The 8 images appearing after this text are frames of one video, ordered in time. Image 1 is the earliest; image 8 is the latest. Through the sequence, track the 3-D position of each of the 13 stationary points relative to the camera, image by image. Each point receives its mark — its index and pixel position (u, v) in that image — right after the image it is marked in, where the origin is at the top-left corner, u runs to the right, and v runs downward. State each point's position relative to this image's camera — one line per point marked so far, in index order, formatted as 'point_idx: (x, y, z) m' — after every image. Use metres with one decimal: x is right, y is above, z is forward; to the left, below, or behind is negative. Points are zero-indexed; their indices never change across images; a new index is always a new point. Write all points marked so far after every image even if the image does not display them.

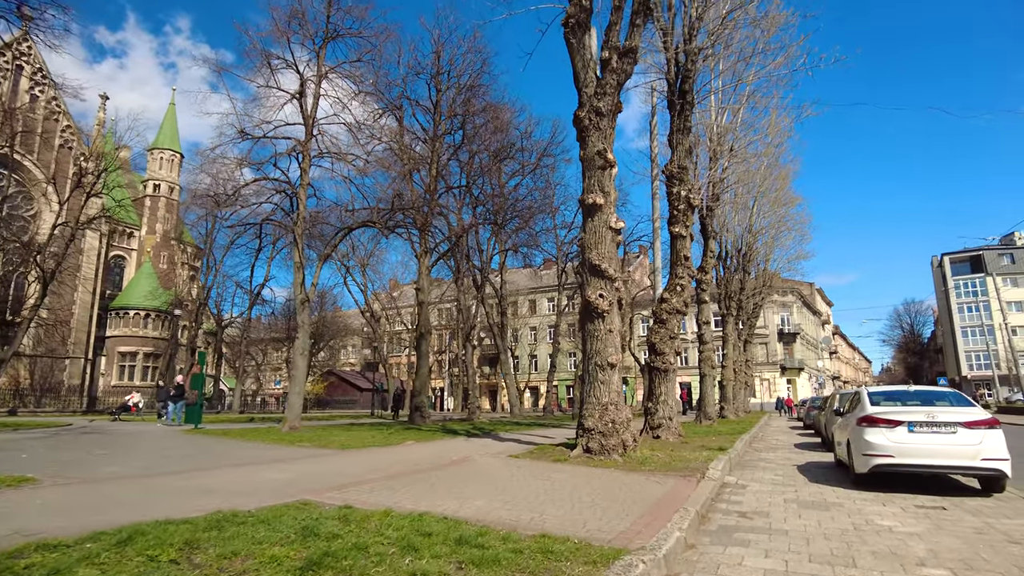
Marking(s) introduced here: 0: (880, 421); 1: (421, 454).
0: (+4.3, -1.6, +7.7) m
1: (-1.3, -2.5, +10.0) m
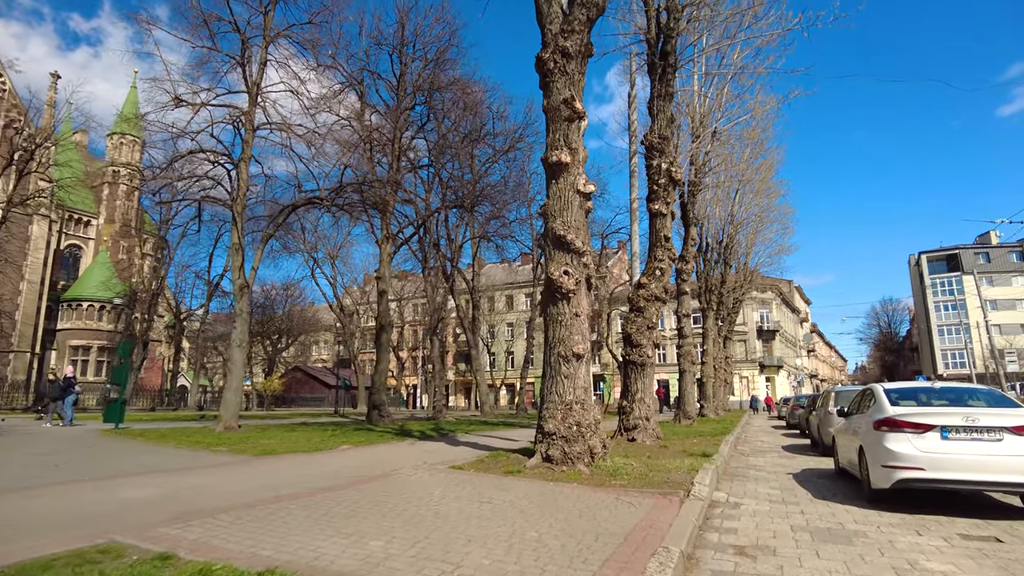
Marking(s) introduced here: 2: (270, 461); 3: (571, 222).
0: (+3.7, -1.3, +6.3) m
1: (-2.0, -2.2, +8.3) m
2: (-3.3, -2.3, +8.8) m
3: (+0.7, +0.8, +7.9) m
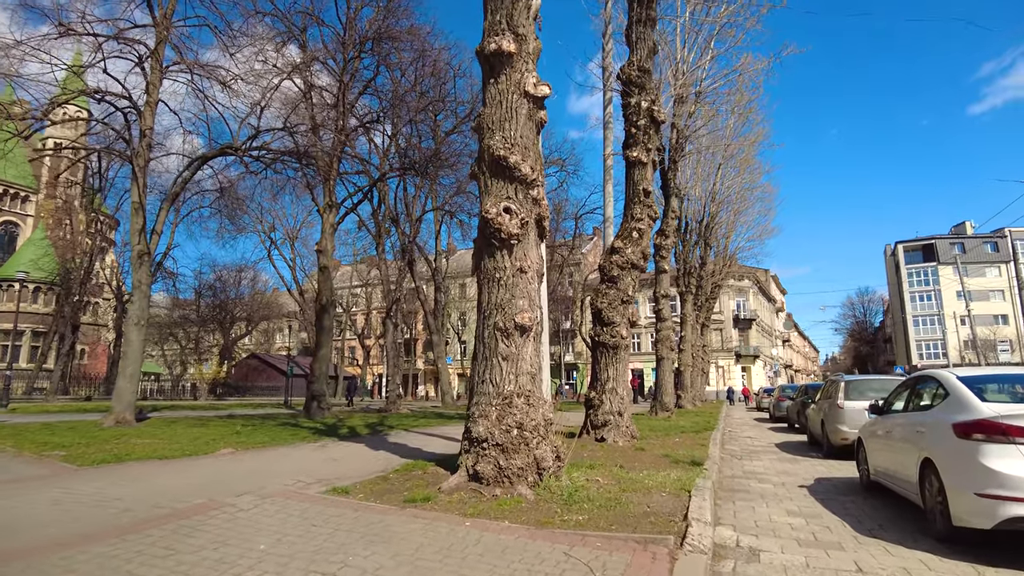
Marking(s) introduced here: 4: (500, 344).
0: (+3.1, -0.9, +4.1) m
1: (-2.7, -1.7, +6.0) m
2: (-4.0, -1.8, +6.3) m
3: (0.0, +1.2, +5.5) m
4: (-0.1, -0.5, +5.3) m
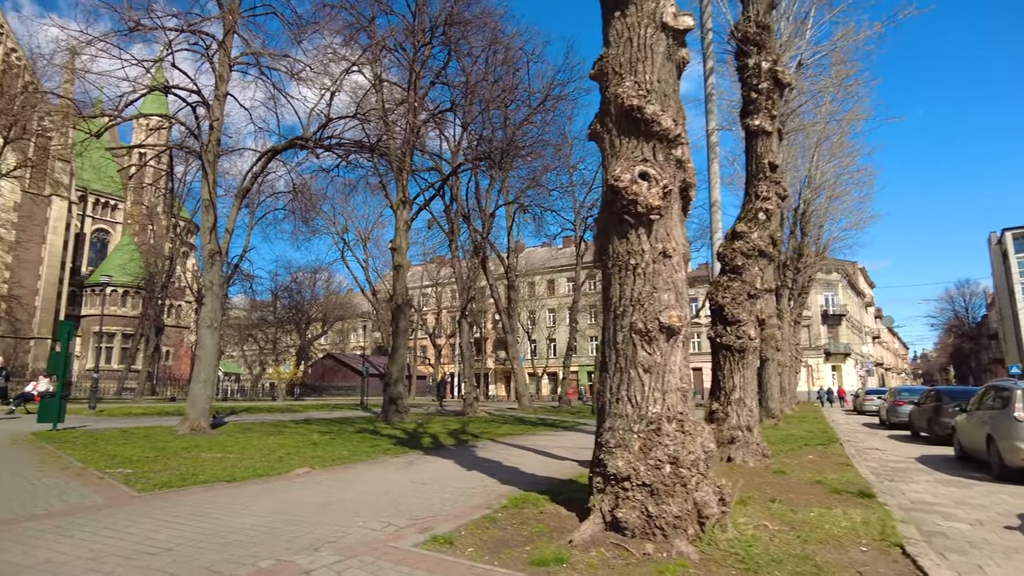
0: (+3.9, -0.8, +2.5) m
1: (-1.7, -1.7, +5.0) m
2: (-3.0, -1.7, +5.5) m
3: (+0.9, +1.3, +4.3) m
4: (+0.8, -0.4, +4.1) m
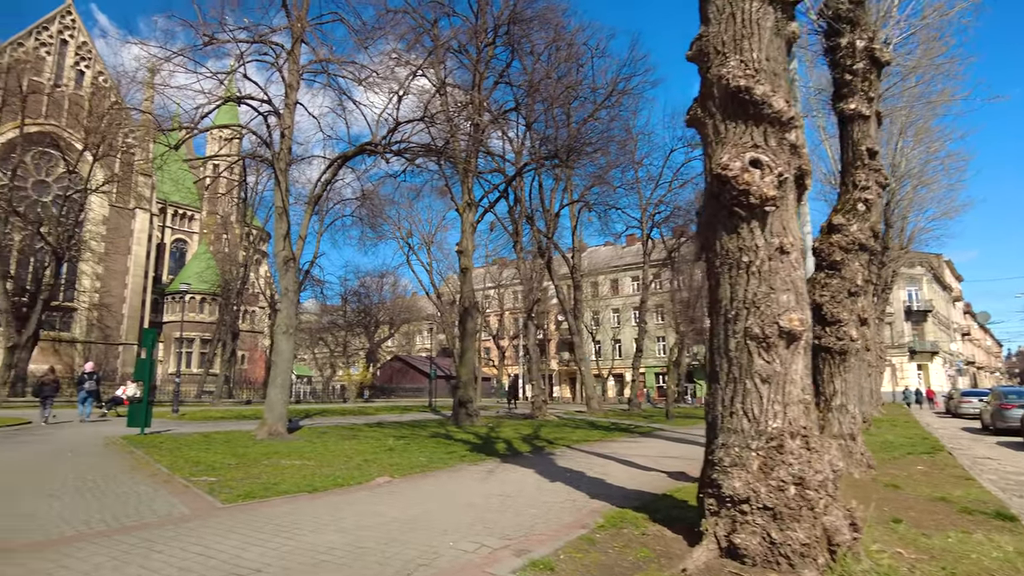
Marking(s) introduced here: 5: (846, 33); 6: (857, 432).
0: (+4.3, -0.7, +1.8) m
1: (-1.1, -1.7, +4.8) m
2: (-2.2, -1.8, +5.4) m
3: (+1.5, +1.3, +3.9) m
4: (+1.4, -0.4, +3.7) m
5: (+4.2, +3.2, +8.1) m
6: (+3.8, -1.6, +7.3) m
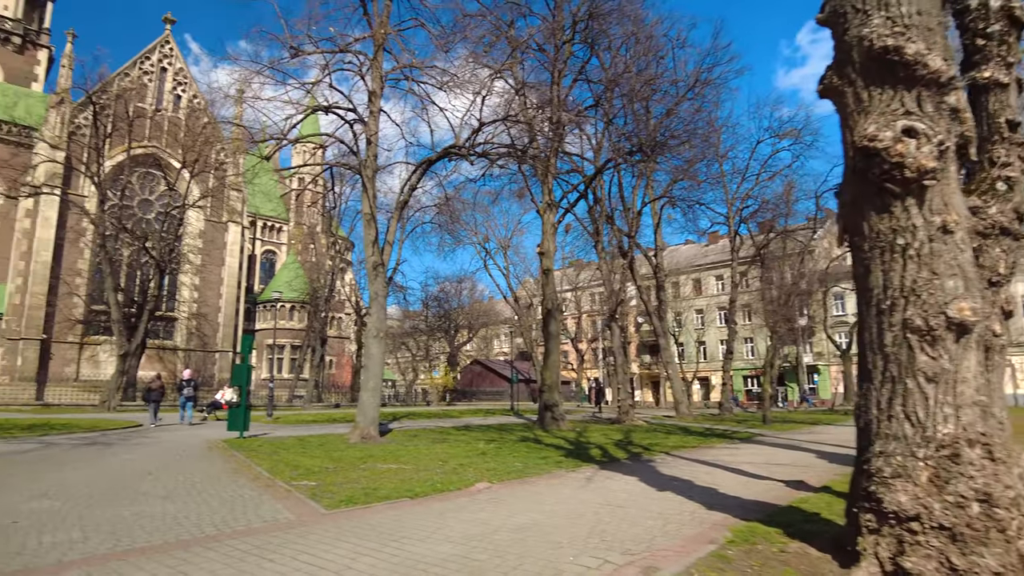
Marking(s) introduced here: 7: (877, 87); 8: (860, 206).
0: (+4.7, -0.6, +1.0) m
1: (-0.3, -1.7, +4.6) m
2: (-1.4, -1.8, +5.3) m
3: (+2.1, +1.4, +3.4) m
4: (+2.0, -0.3, +3.2) m
5: (+5.2, +3.3, +7.3) m
6: (+4.9, -1.5, +6.5) m
7: (+1.9, +1.1, +3.5) m
8: (+1.9, +0.4, +3.5) m
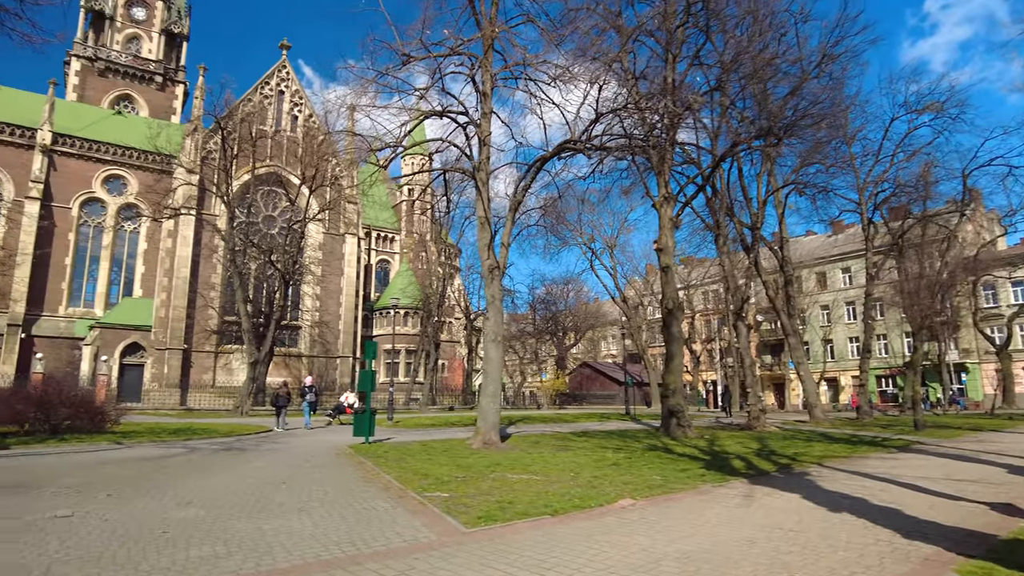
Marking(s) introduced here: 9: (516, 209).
0: (+5.0, -0.4, -0.2) m
1: (+0.7, -1.7, +4.0) m
2: (-0.2, -1.8, +4.9) m
3: (+2.8, +1.5, +2.5) m
4: (+2.7, -0.2, +2.3) m
5: (+6.4, +3.5, +5.9) m
6: (+6.1, -1.3, +5.1) m
7: (+2.7, +1.2, +2.6) m
8: (+2.6, +0.5, +2.7) m
9: (+0.1, +1.6, +13.1) m
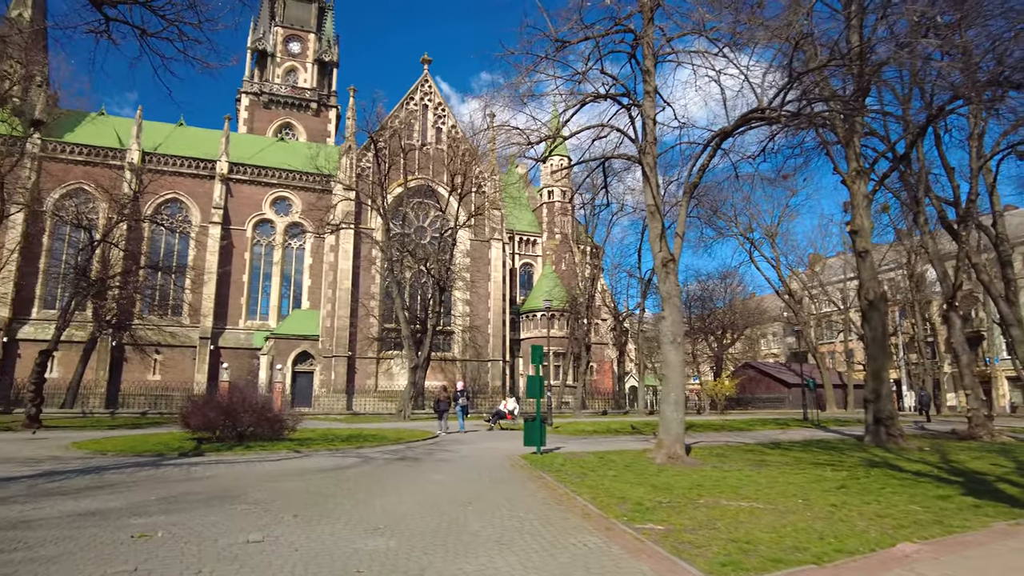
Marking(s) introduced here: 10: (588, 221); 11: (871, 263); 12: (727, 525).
0: (+5.3, -0.1, -2.3) m
1: (+2.1, -1.6, +2.7) m
2: (+1.3, -1.8, +3.8) m
3: (+3.6, +1.7, +0.9) m
4: (+3.6, 0.0, +0.7) m
5: (+7.8, +3.8, +3.5) m
6: (+7.6, -1.0, +2.7) m
7: (+3.6, +1.3, +1.0) m
8: (+3.6, +0.7, +1.0) m
9: (+3.2, +1.7, +11.7) m
10: (+2.5, +2.2, +19.6) m
11: (+7.8, +0.5, +14.3) m
12: (+1.8, -2.0, +5.6) m
